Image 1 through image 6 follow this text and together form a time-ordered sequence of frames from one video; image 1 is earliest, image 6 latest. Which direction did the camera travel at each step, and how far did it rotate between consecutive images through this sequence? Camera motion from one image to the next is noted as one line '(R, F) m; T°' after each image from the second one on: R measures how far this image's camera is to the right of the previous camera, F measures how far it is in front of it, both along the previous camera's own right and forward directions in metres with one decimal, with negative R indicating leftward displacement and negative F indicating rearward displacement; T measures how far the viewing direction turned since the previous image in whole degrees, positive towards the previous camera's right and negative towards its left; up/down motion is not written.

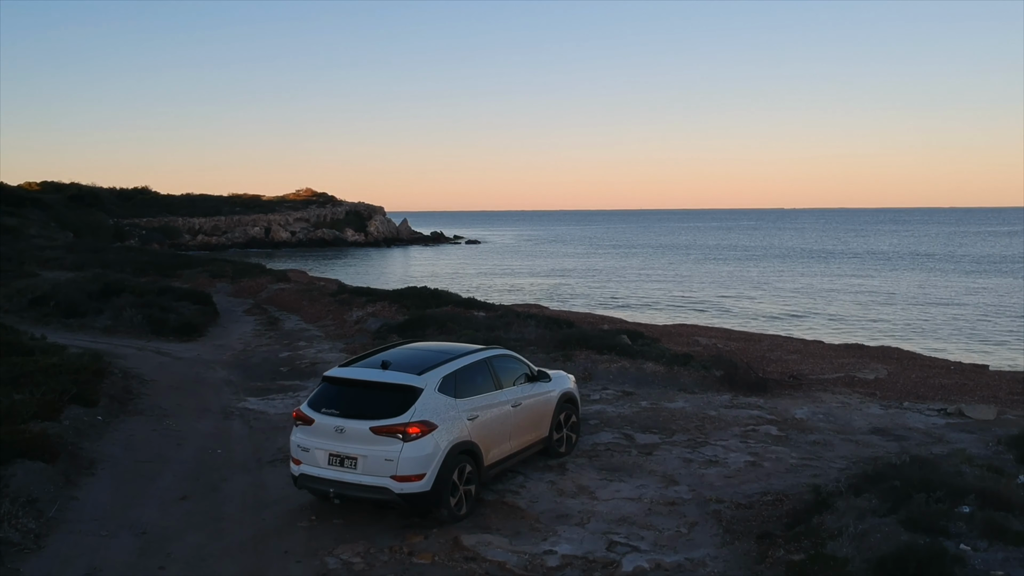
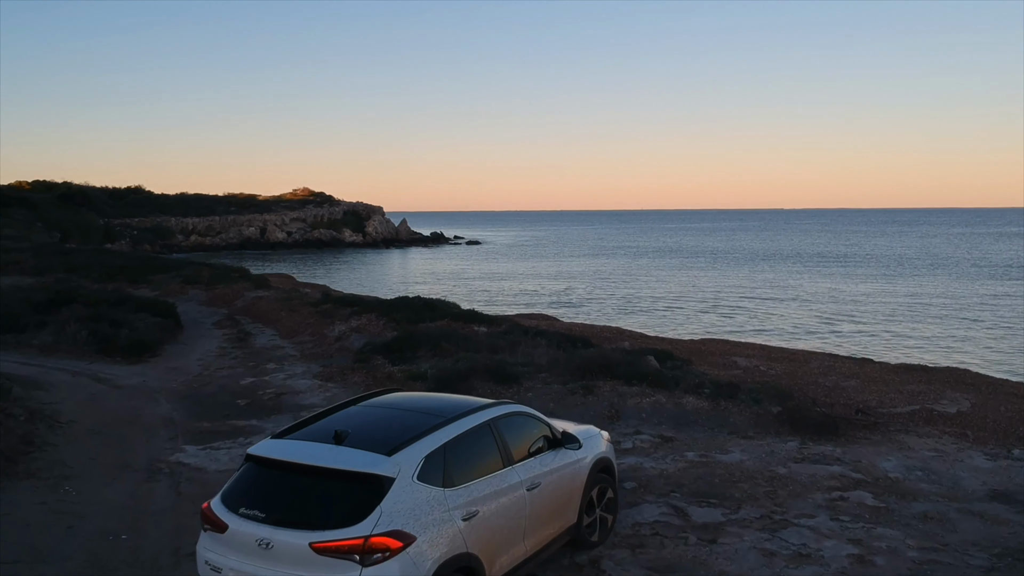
(-0.1, +2.8) m; 0°
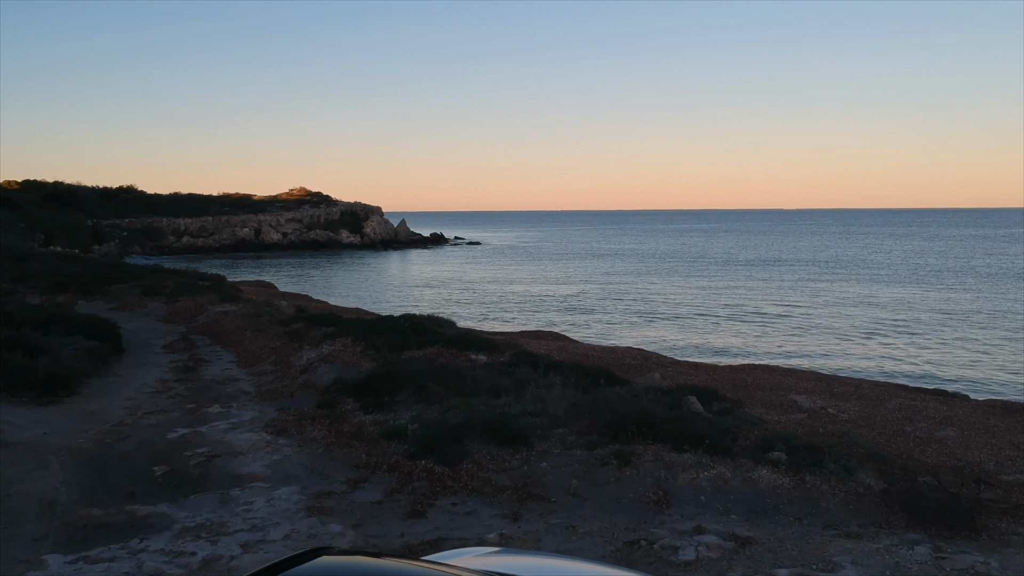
(-0.1, +3.3) m; 0°
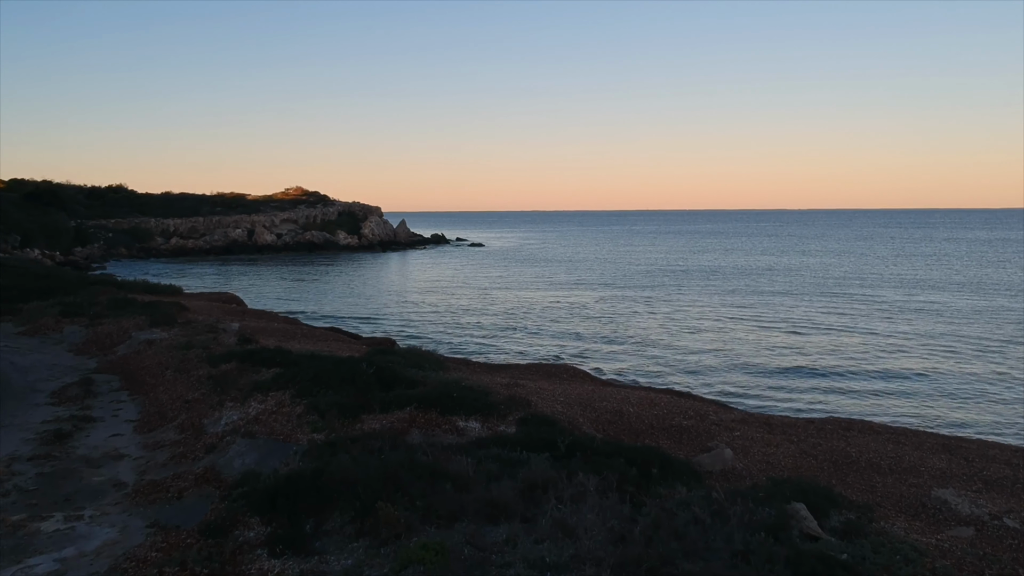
(0.0, +4.6) m; 0°
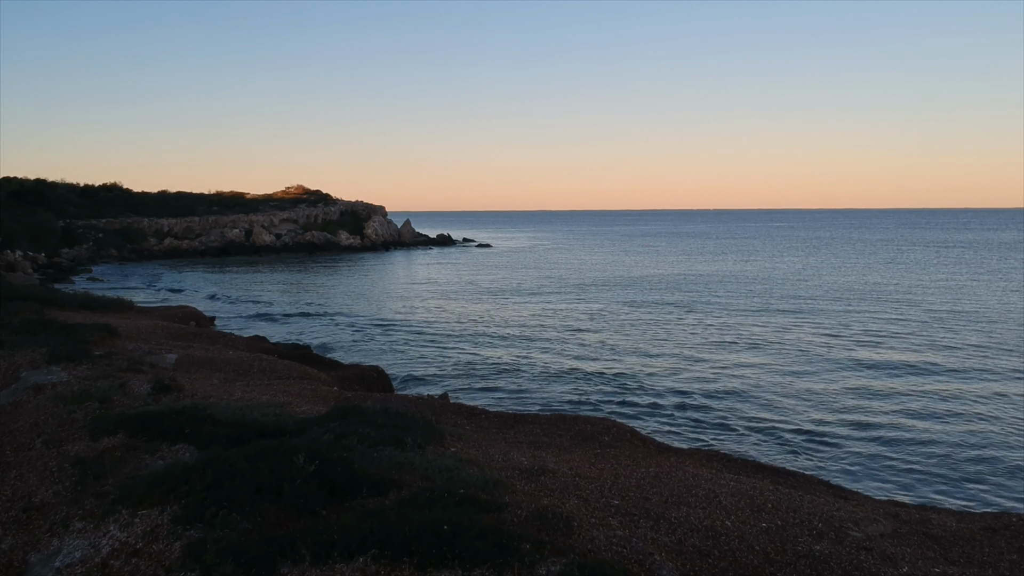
(-0.2, +4.5) m; -1°
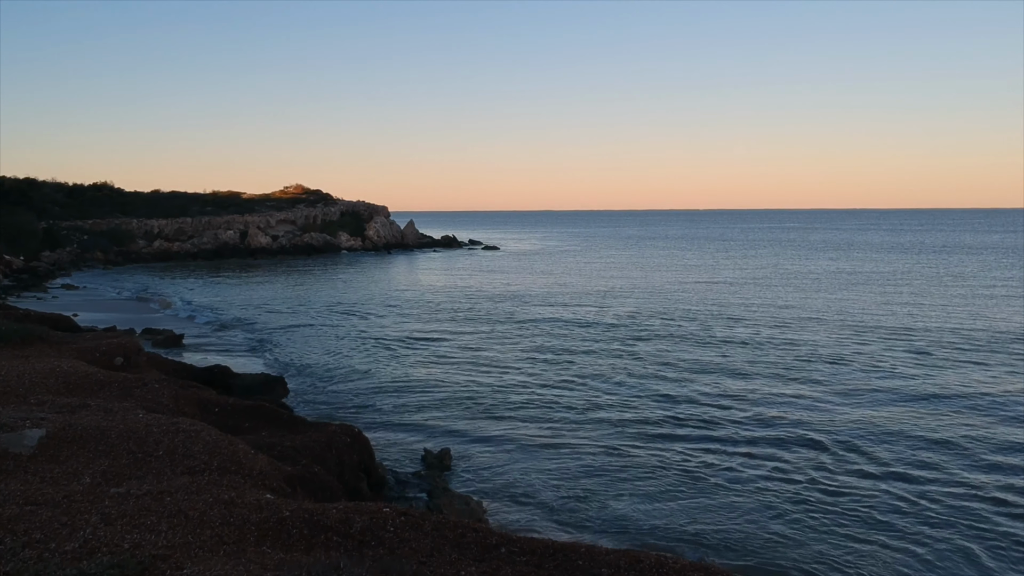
(-0.3, +5.0) m; 0°
